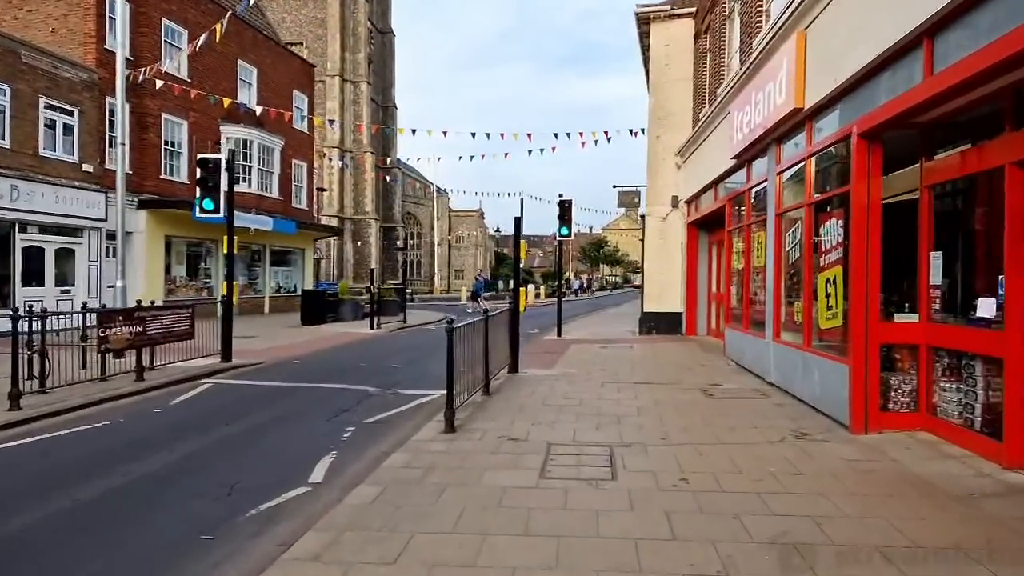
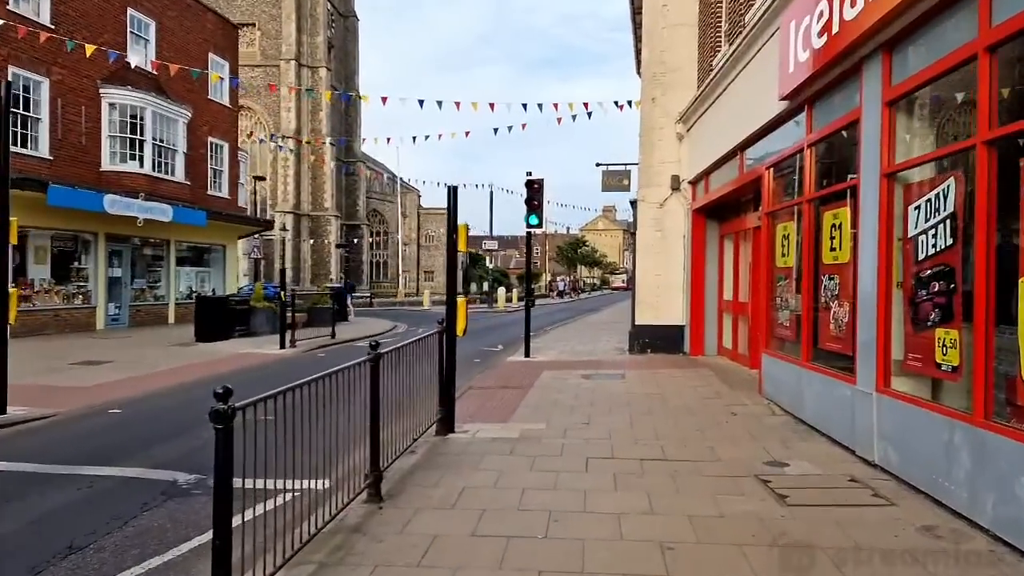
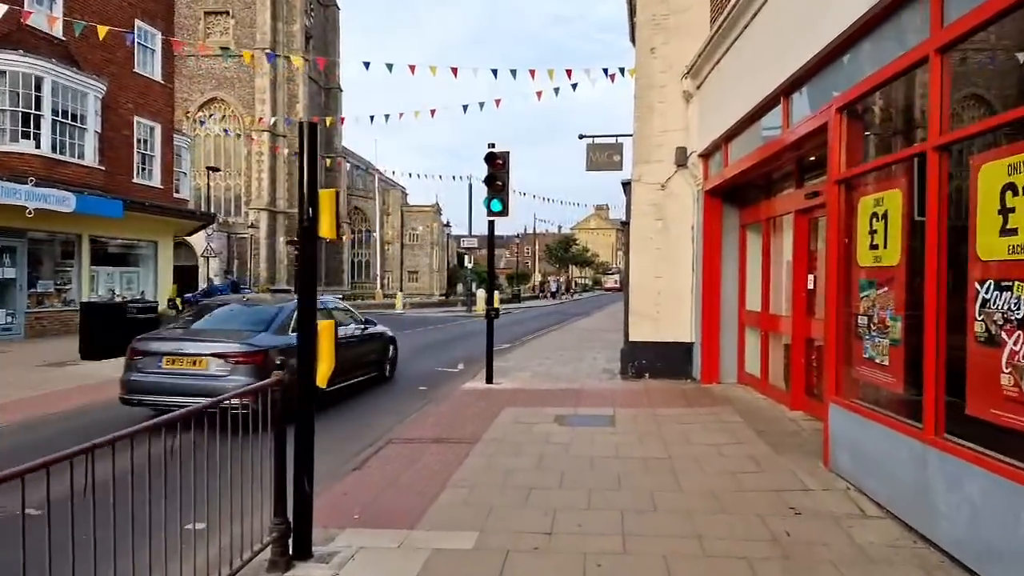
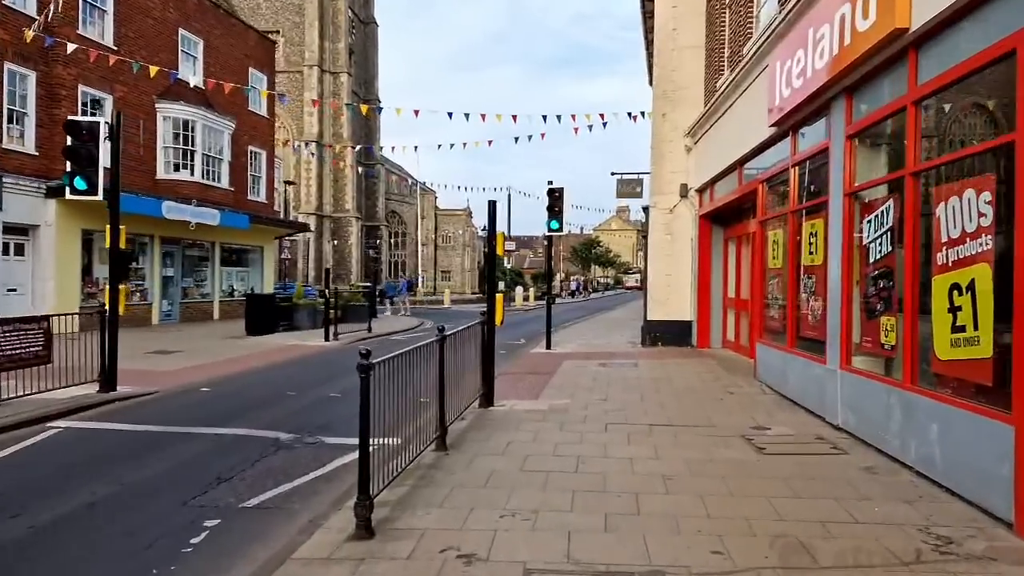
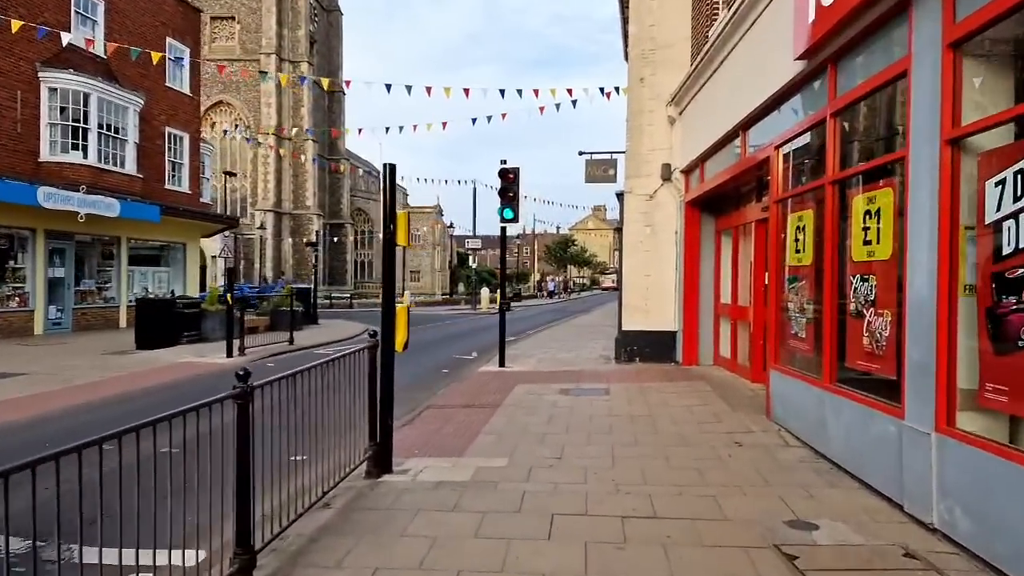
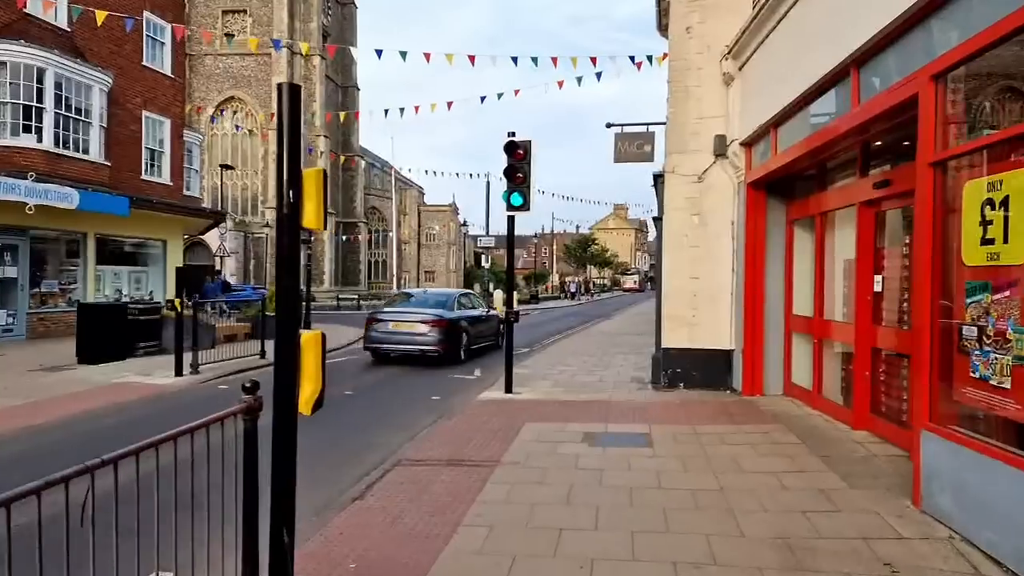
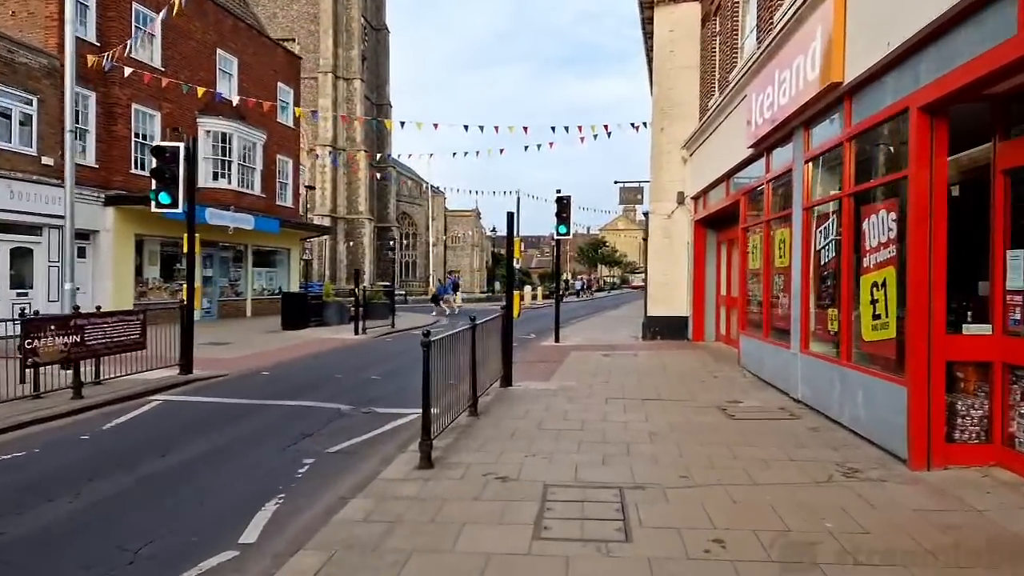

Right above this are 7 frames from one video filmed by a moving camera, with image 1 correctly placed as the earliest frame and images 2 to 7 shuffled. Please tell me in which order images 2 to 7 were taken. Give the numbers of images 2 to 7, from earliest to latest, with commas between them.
7, 4, 2, 5, 3, 6
